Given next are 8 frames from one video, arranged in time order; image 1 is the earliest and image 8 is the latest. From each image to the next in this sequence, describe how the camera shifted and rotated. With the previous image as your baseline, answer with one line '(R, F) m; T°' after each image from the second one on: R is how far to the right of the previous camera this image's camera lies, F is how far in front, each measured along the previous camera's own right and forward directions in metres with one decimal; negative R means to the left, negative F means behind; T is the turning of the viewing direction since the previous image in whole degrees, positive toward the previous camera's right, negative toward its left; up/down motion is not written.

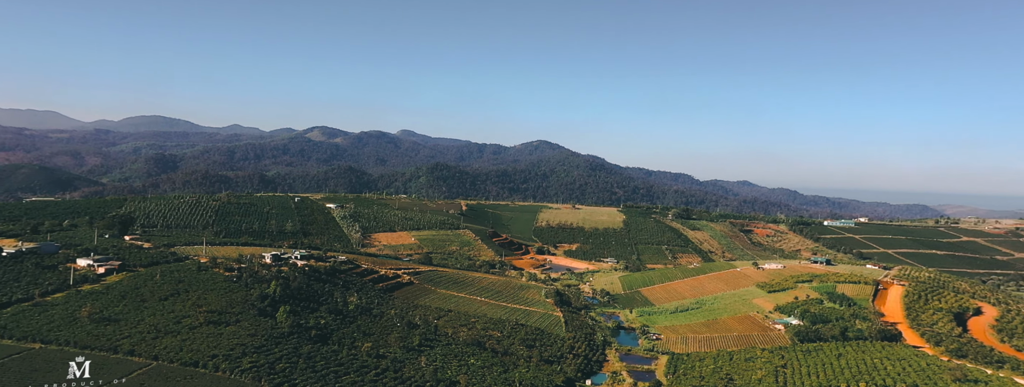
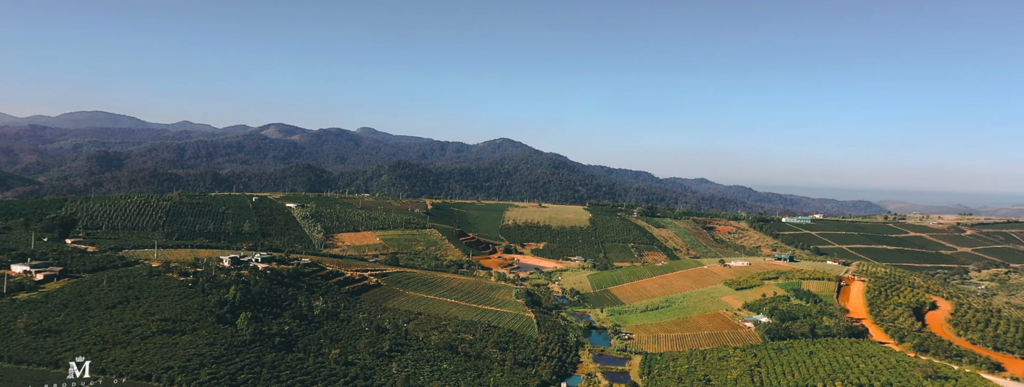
(-1.0, +1.1) m; +4°
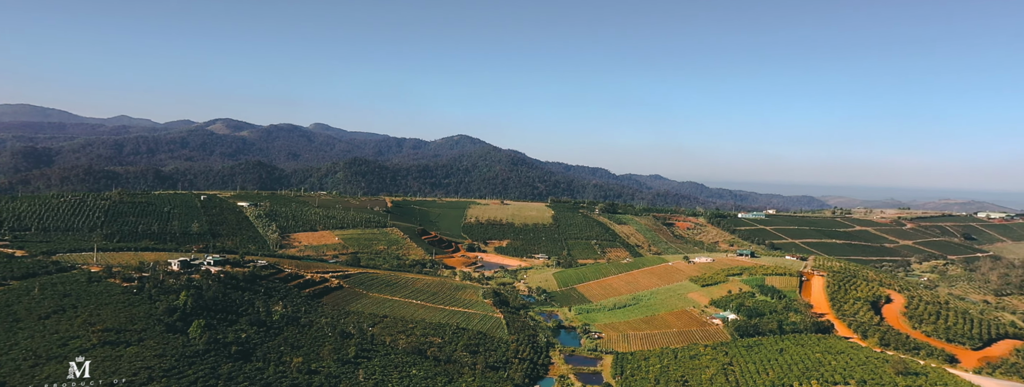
(-1.2, +1.4) m; +4°
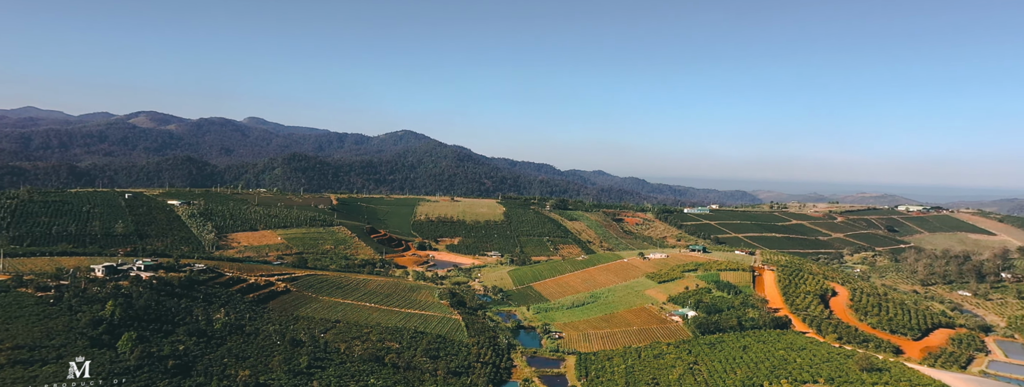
(-1.6, +1.8) m; +6°
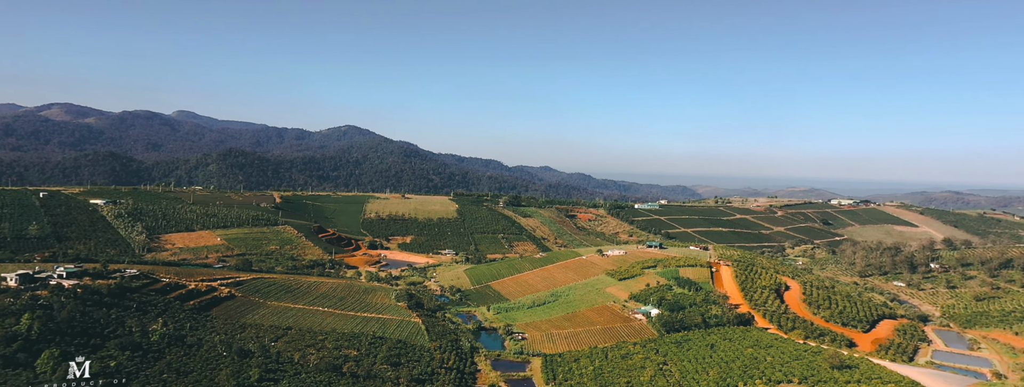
(-1.5, +1.8) m; +5°
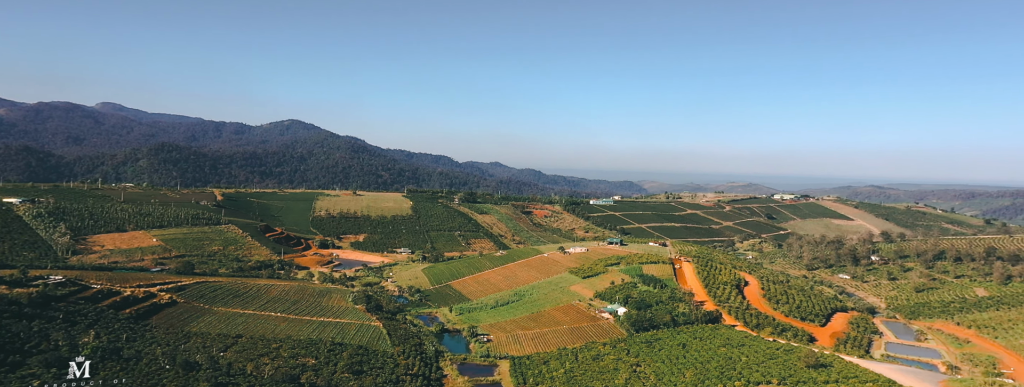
(-1.5, +1.9) m; +5°
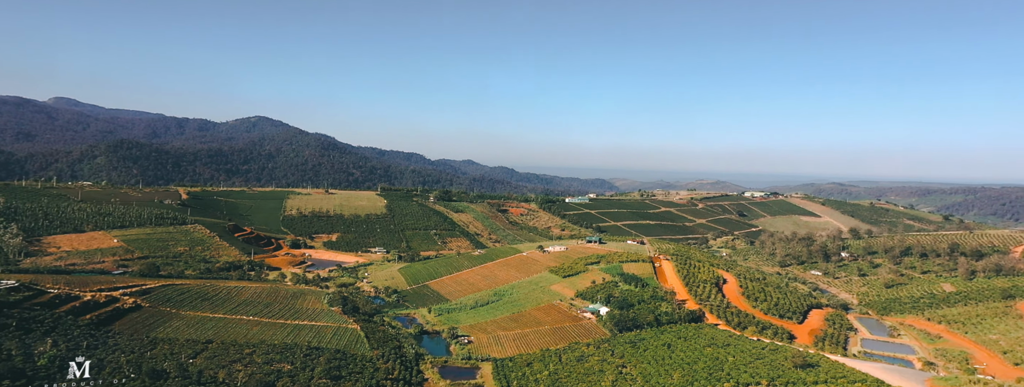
(-0.9, +1.0) m; +3°
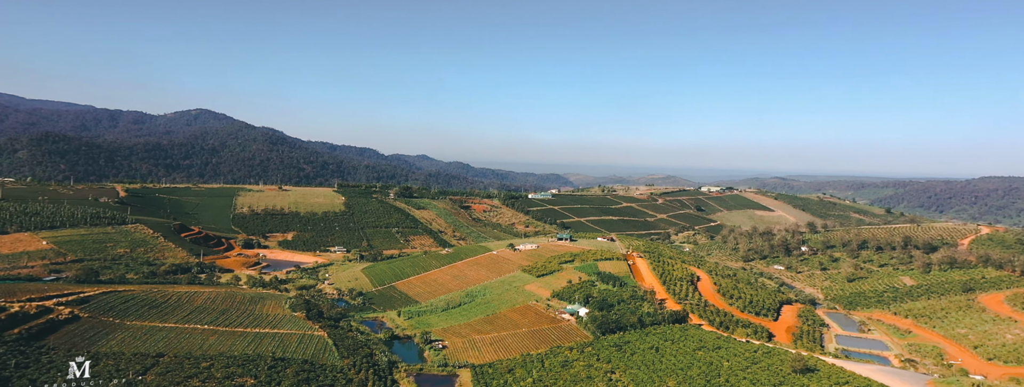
(-2.0, +2.4) m; +5°
